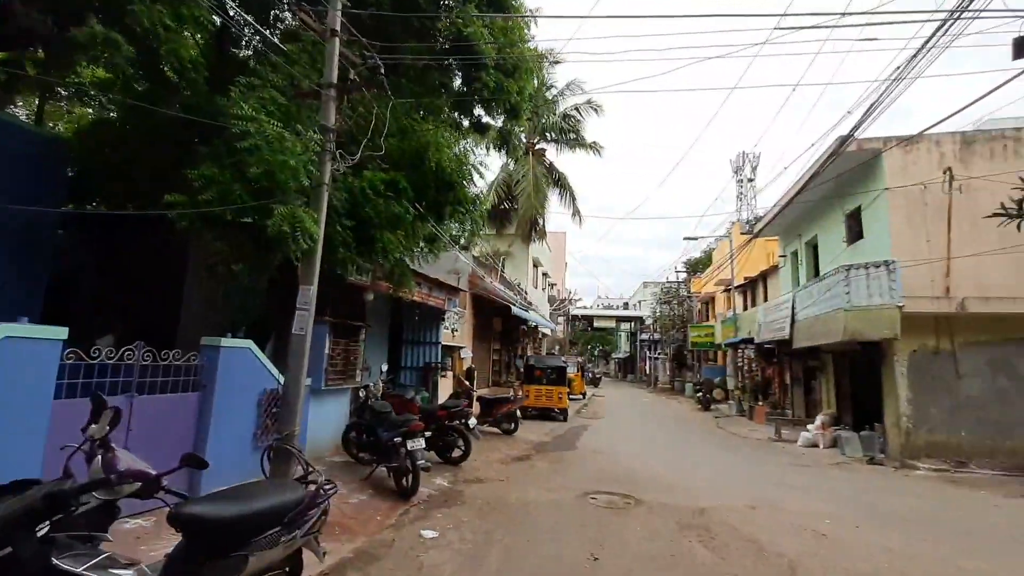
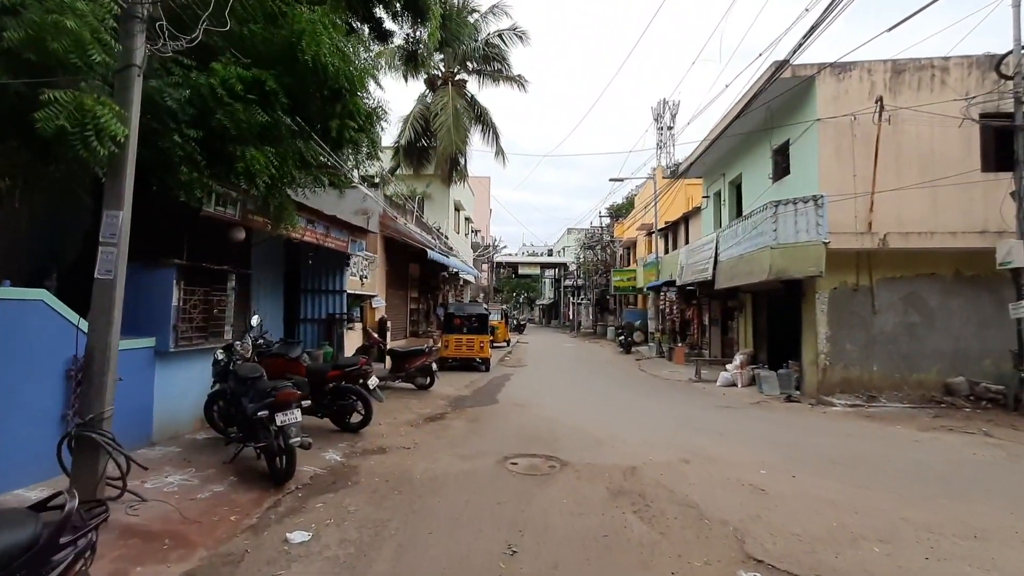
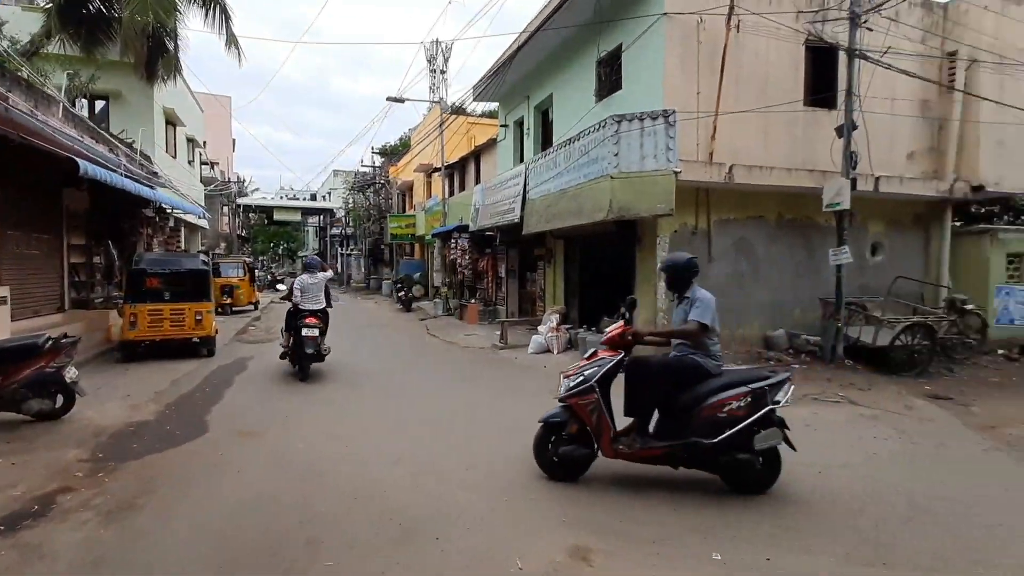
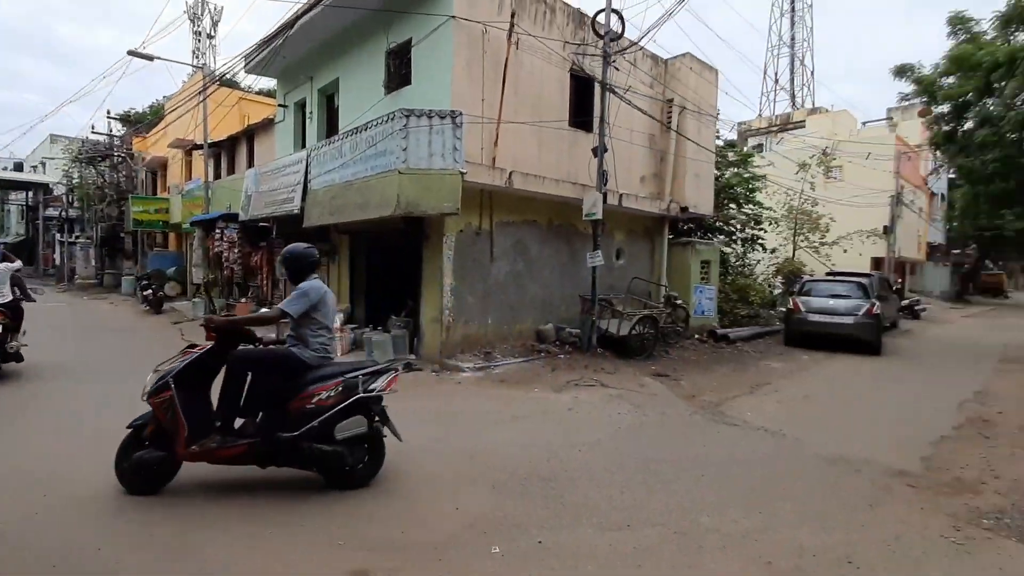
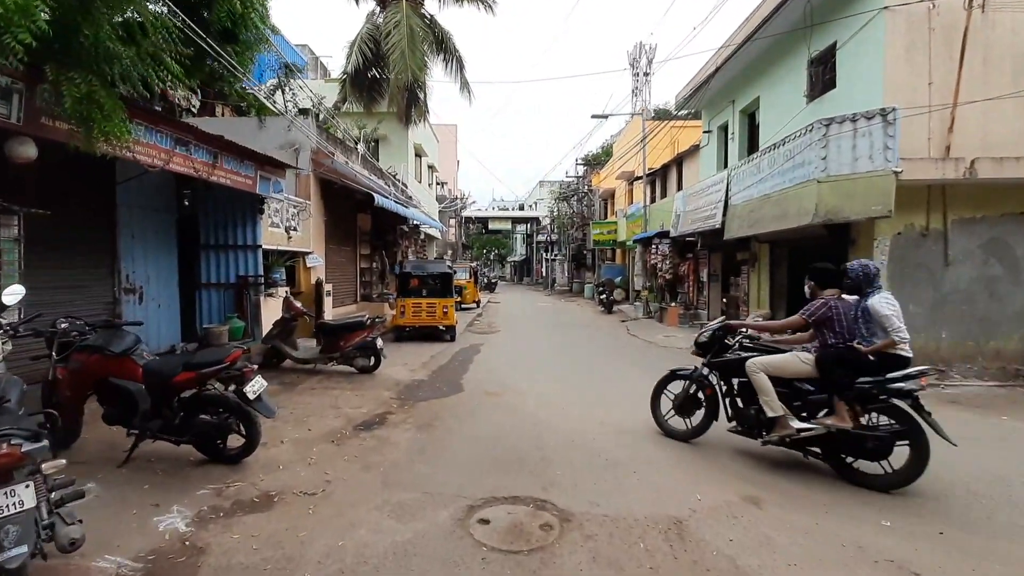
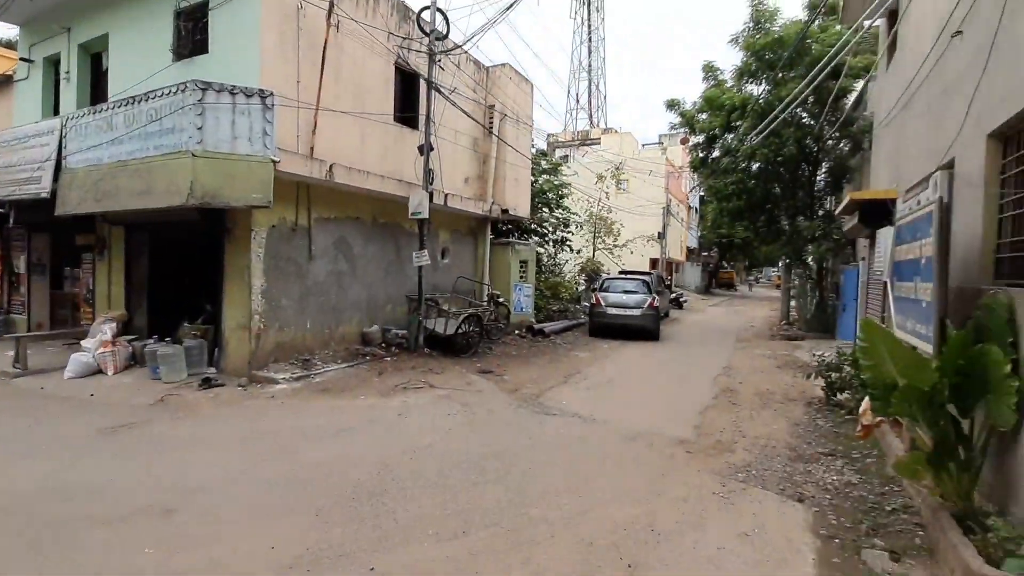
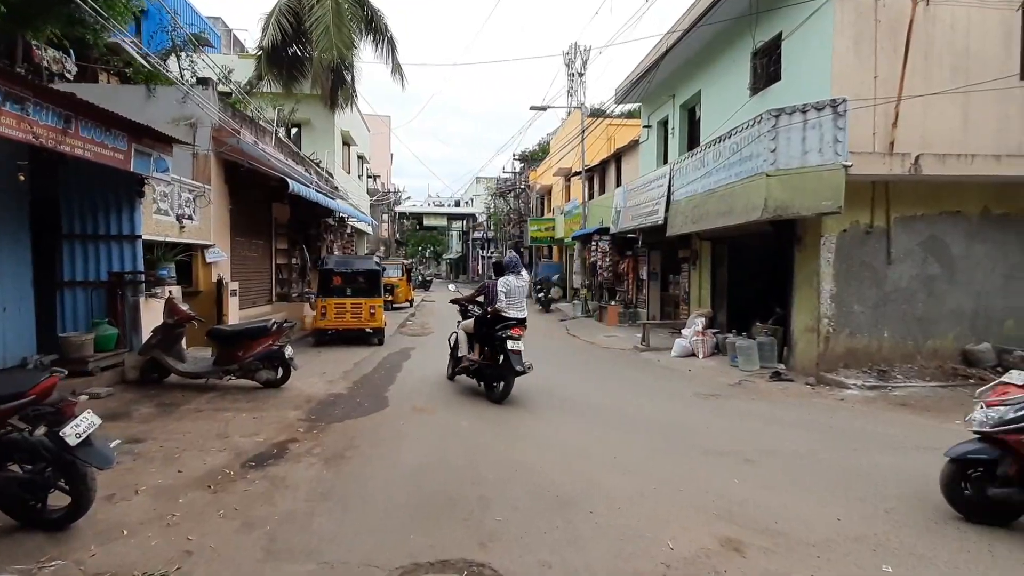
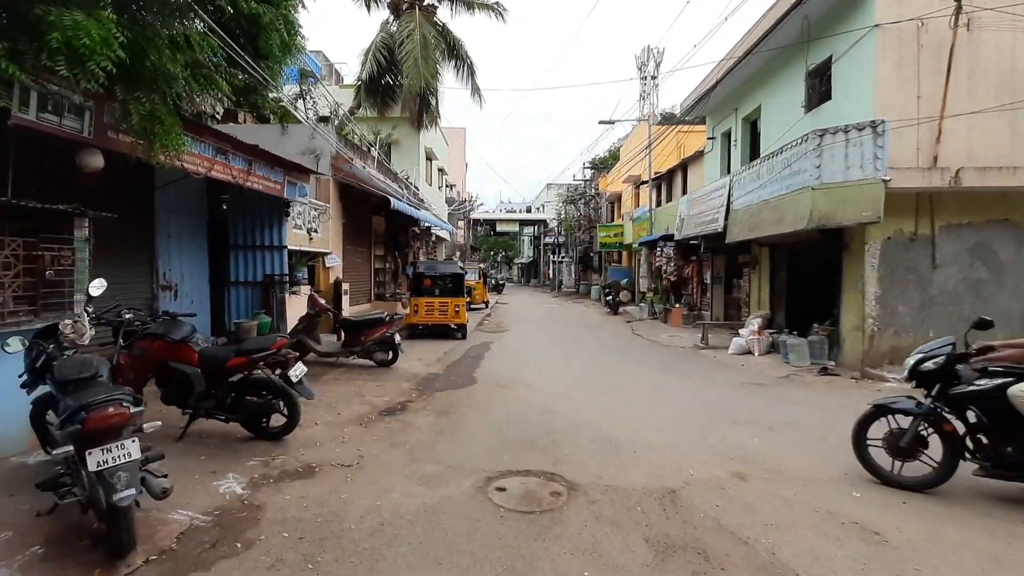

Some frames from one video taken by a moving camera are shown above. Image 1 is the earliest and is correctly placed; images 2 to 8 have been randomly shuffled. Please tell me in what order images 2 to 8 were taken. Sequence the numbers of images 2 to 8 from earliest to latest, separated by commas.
2, 8, 5, 7, 3, 4, 6
